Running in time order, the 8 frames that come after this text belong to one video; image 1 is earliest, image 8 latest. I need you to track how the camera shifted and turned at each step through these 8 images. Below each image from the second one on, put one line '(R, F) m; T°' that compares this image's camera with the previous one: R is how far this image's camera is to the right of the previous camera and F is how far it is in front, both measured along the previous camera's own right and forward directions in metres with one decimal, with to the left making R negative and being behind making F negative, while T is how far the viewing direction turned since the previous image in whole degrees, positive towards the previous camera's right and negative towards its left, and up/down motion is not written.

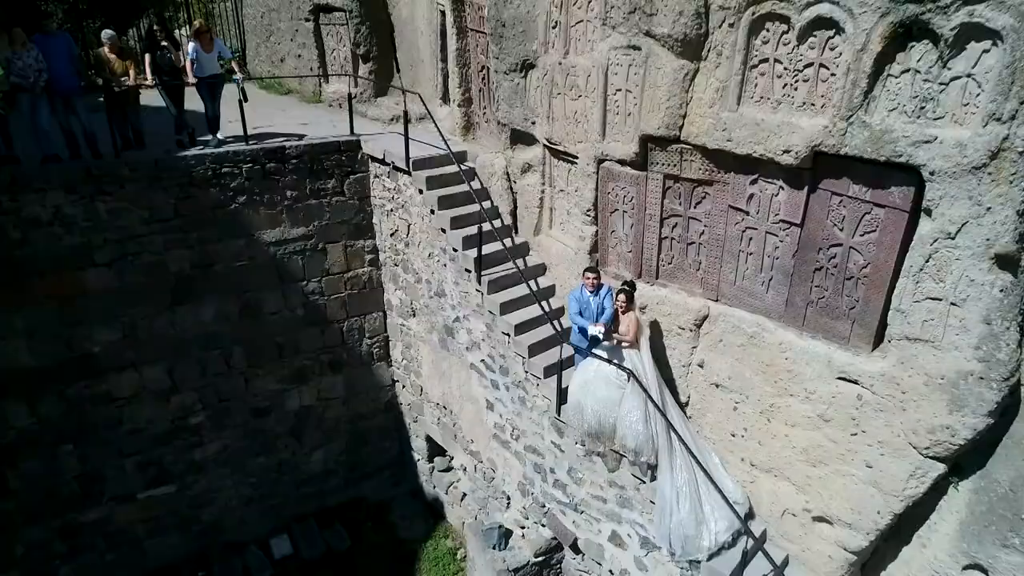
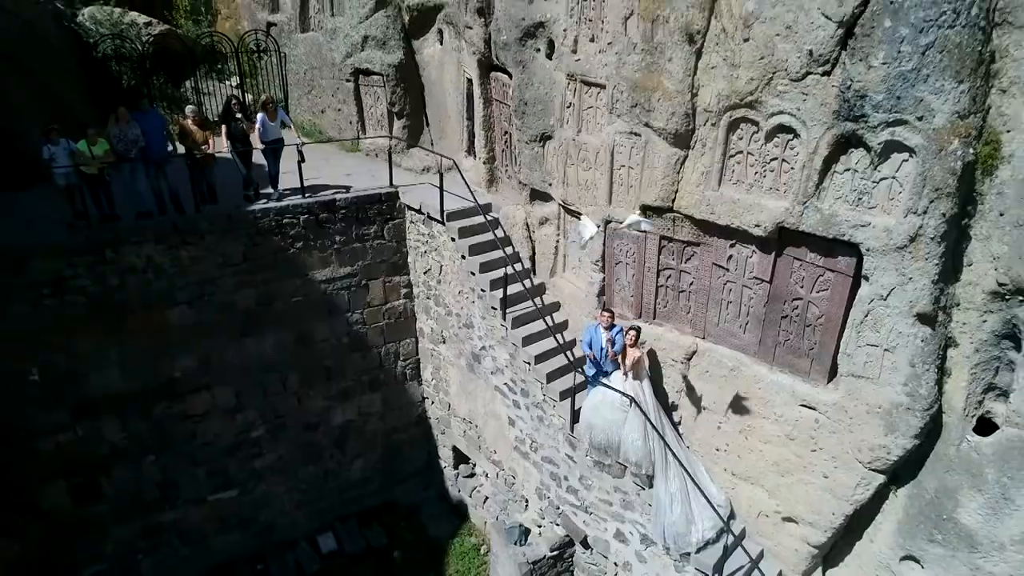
(-0.1, -0.9) m; 0°
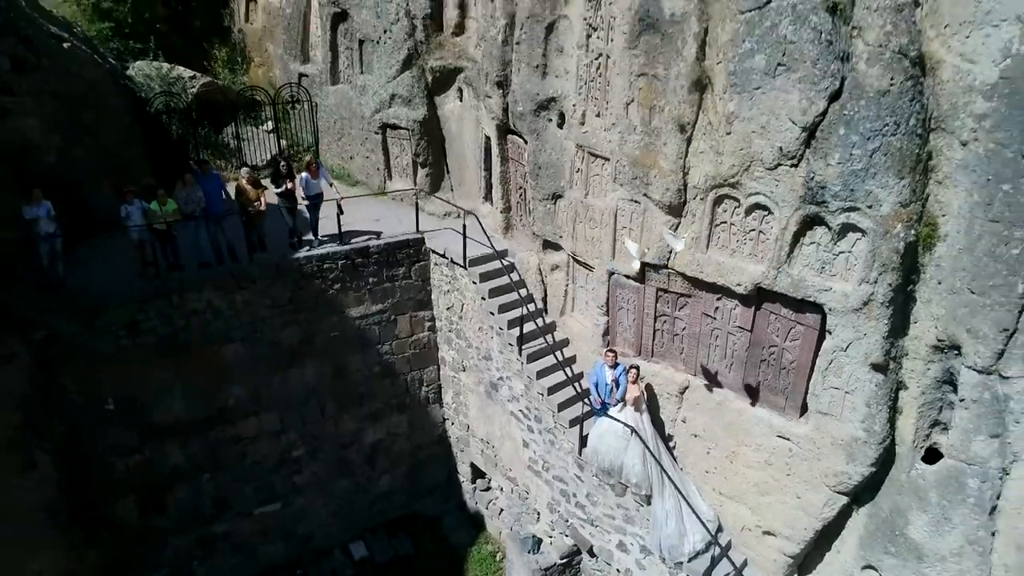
(-0.1, -0.8) m; 0°
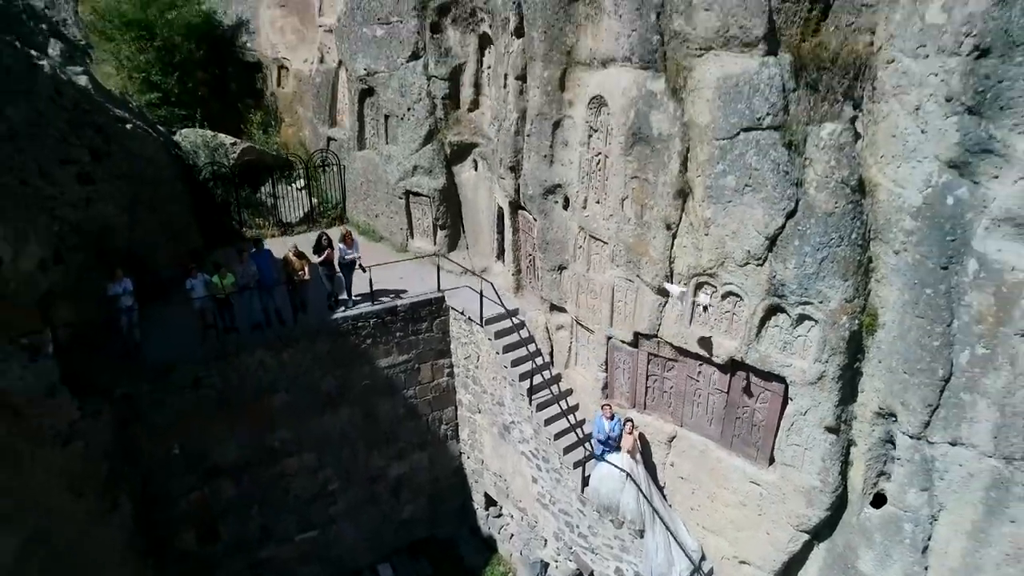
(-0.1, -1.0) m; 0°
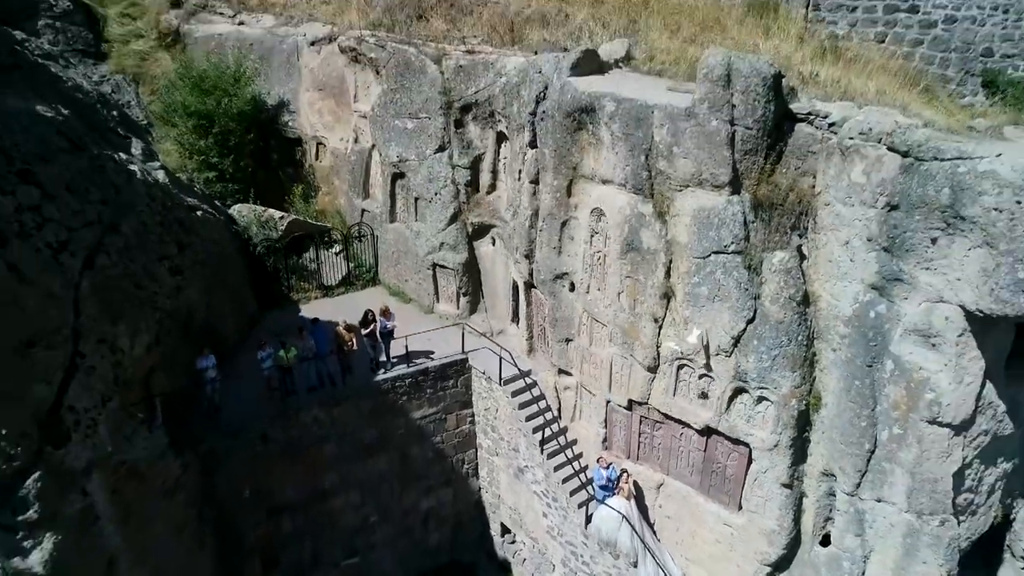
(-0.2, -1.5) m; 0°
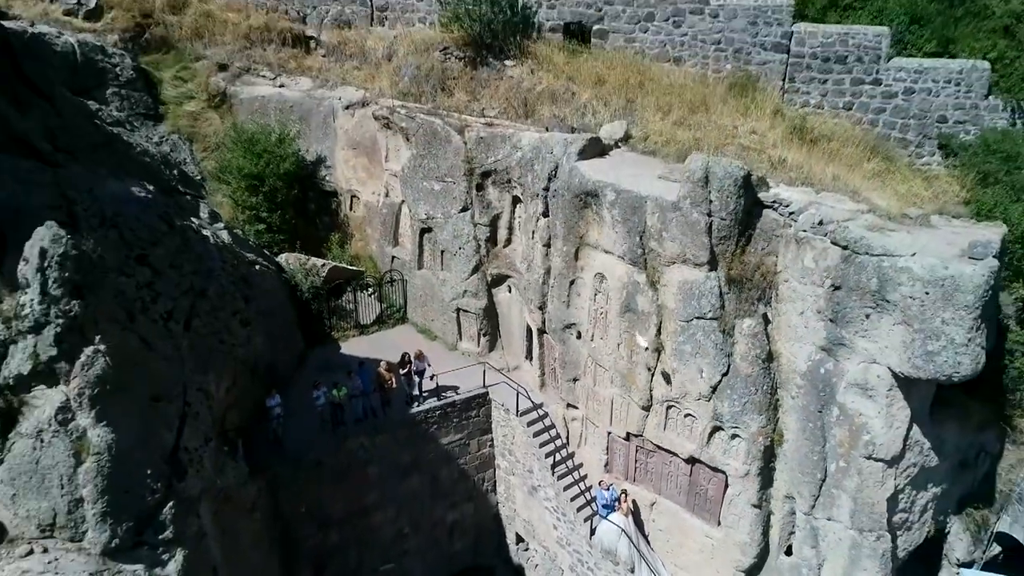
(-0.2, -1.6) m; 0°
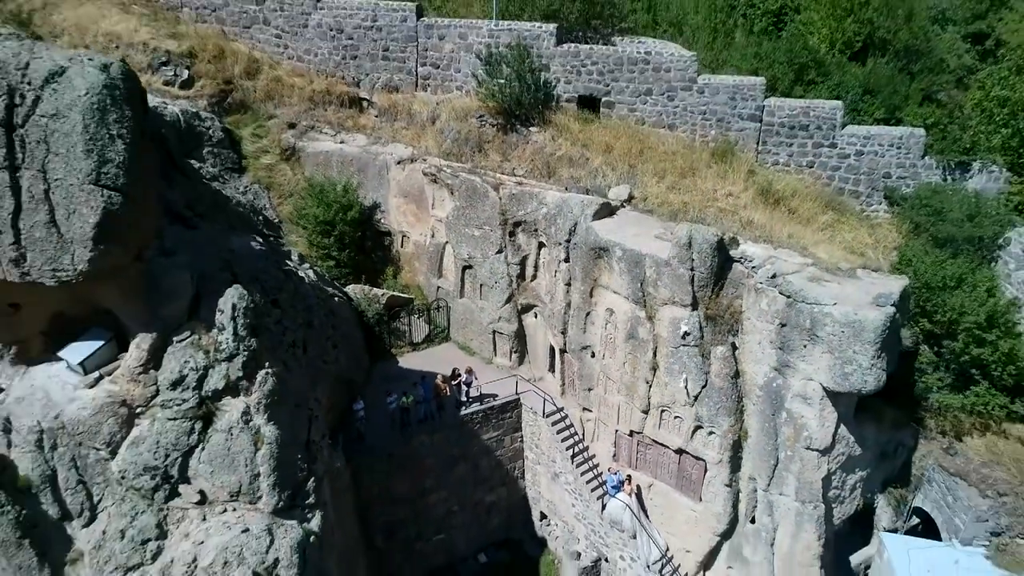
(-0.5, -3.0) m; 0°
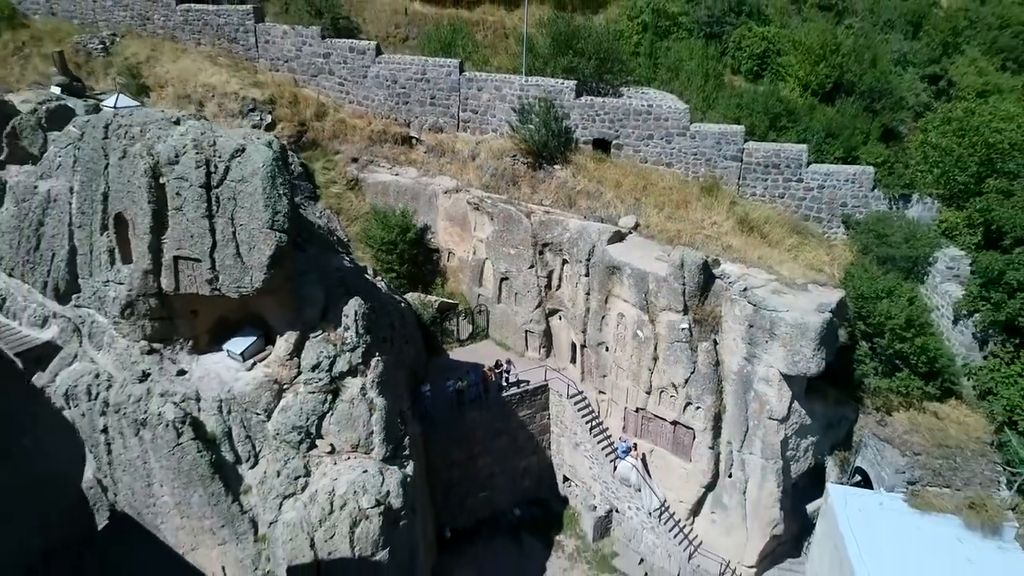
(-0.7, -3.8) m; 0°
